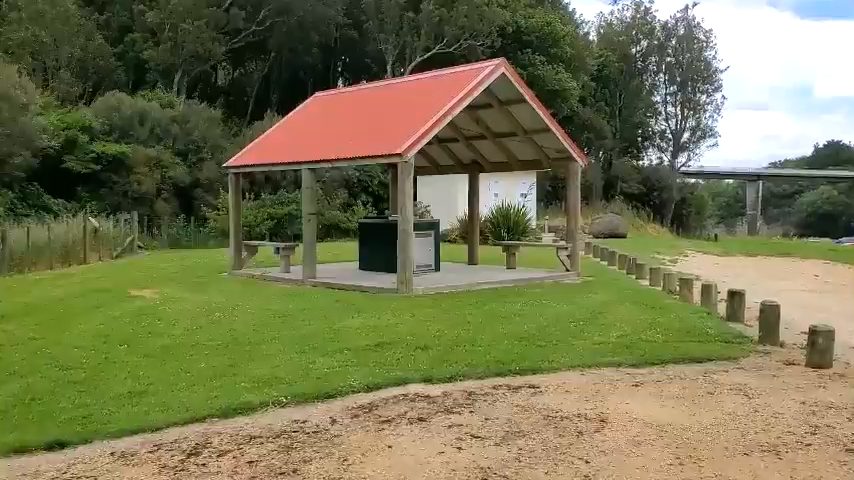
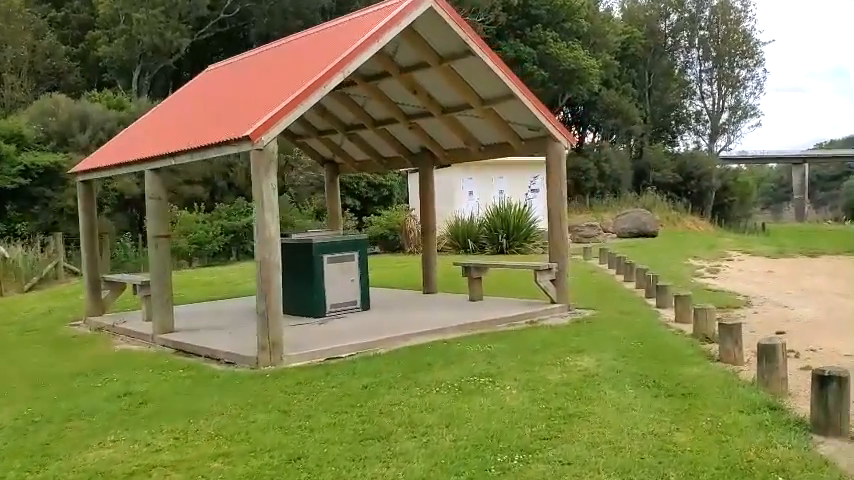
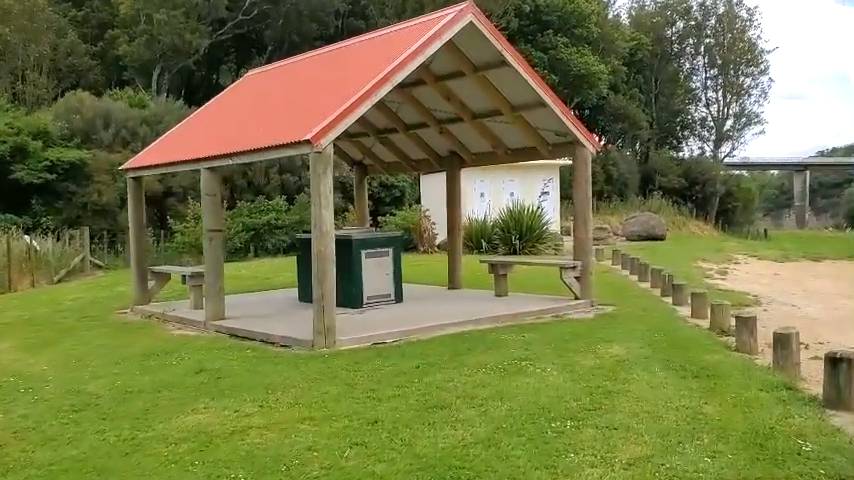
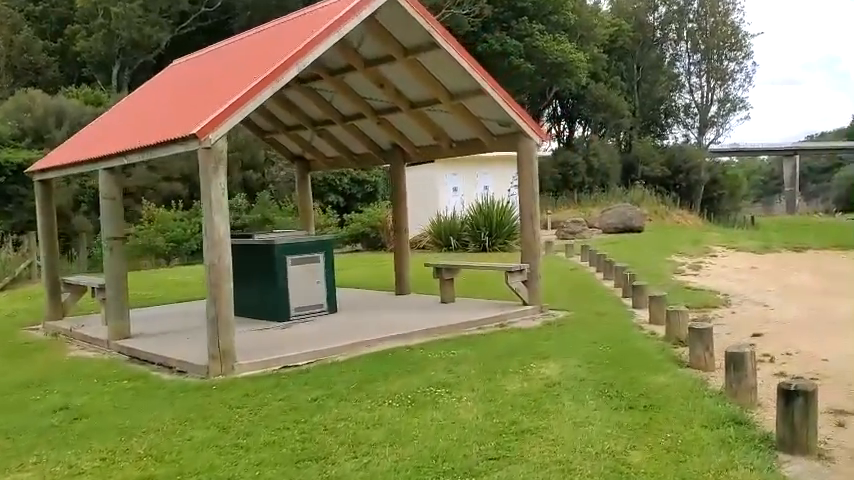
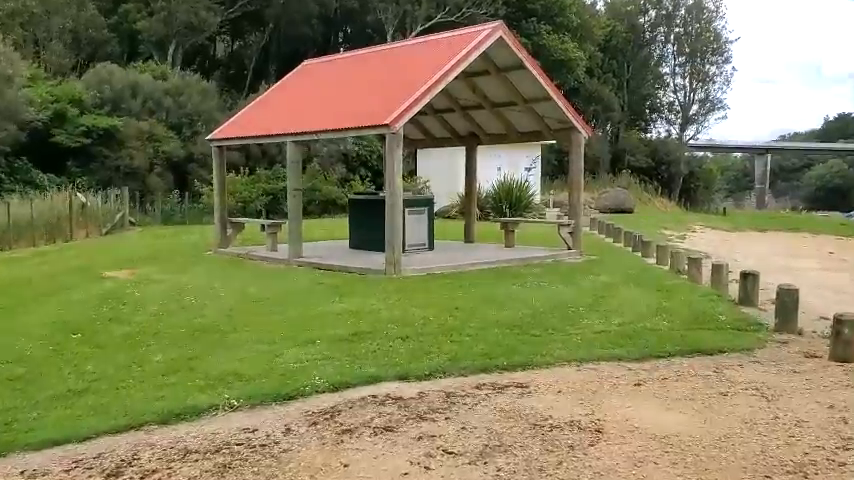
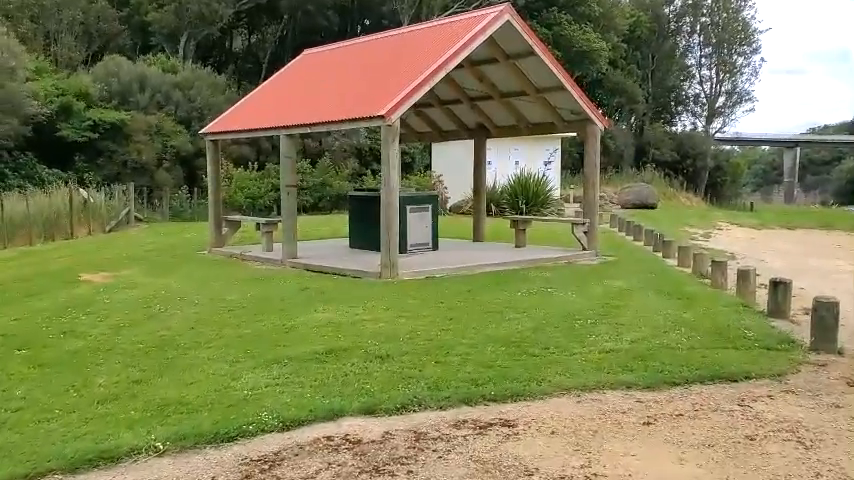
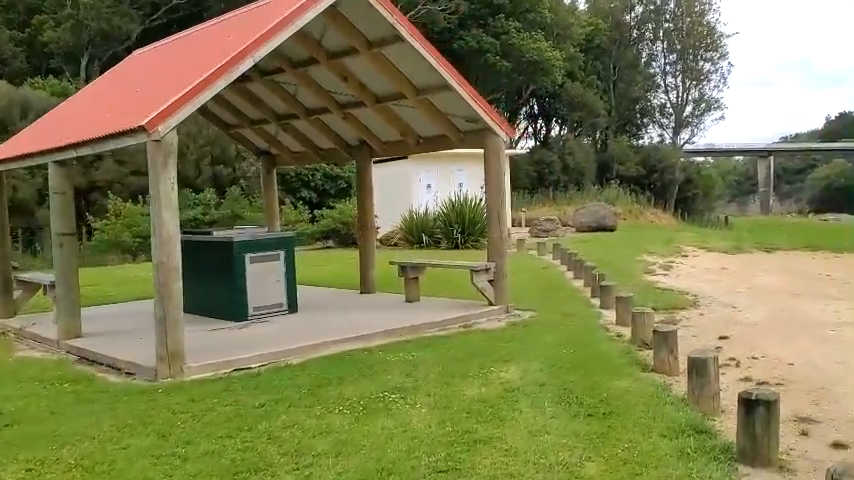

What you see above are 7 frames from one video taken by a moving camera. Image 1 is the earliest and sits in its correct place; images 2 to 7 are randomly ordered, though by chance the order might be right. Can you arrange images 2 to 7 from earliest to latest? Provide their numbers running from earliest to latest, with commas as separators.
5, 6, 3, 2, 4, 7
